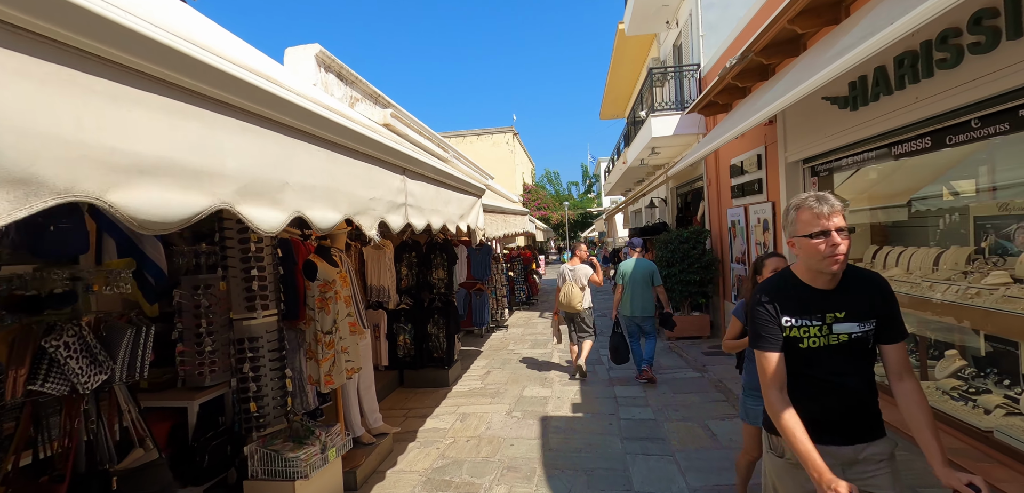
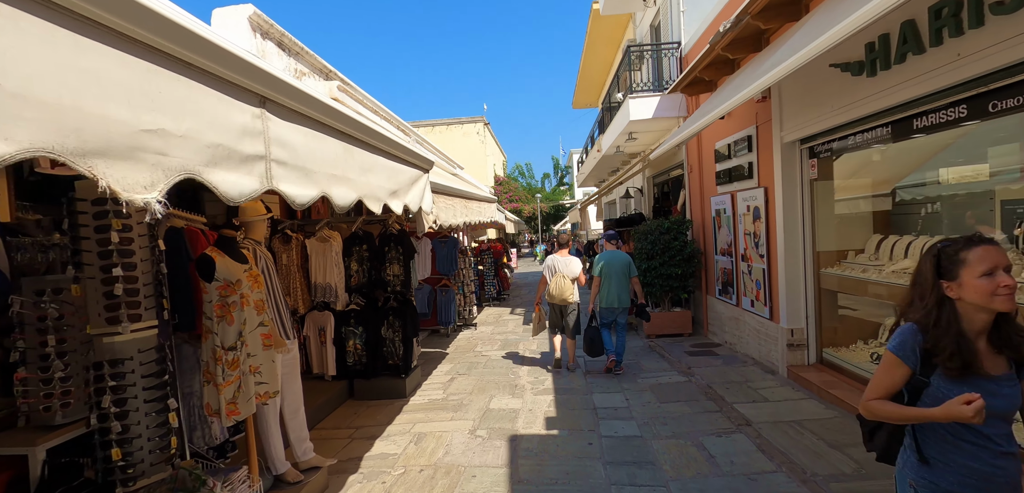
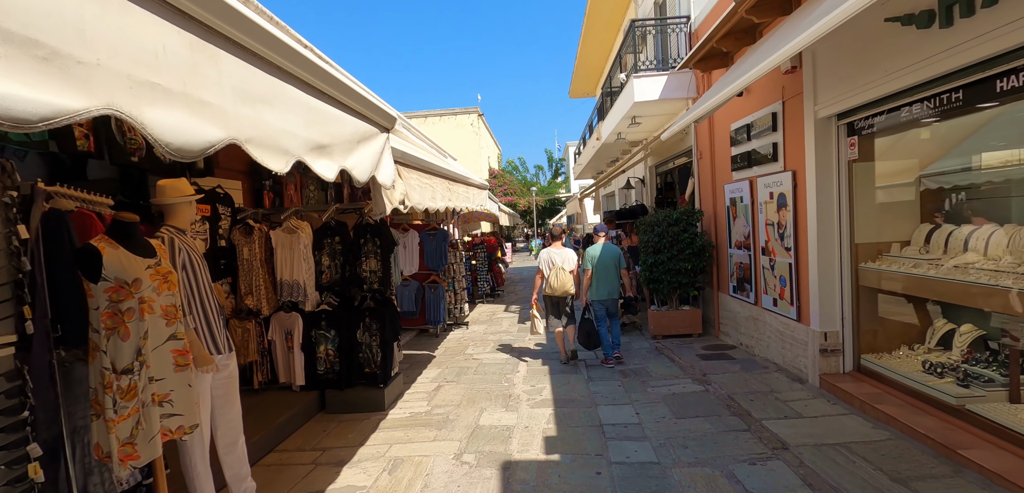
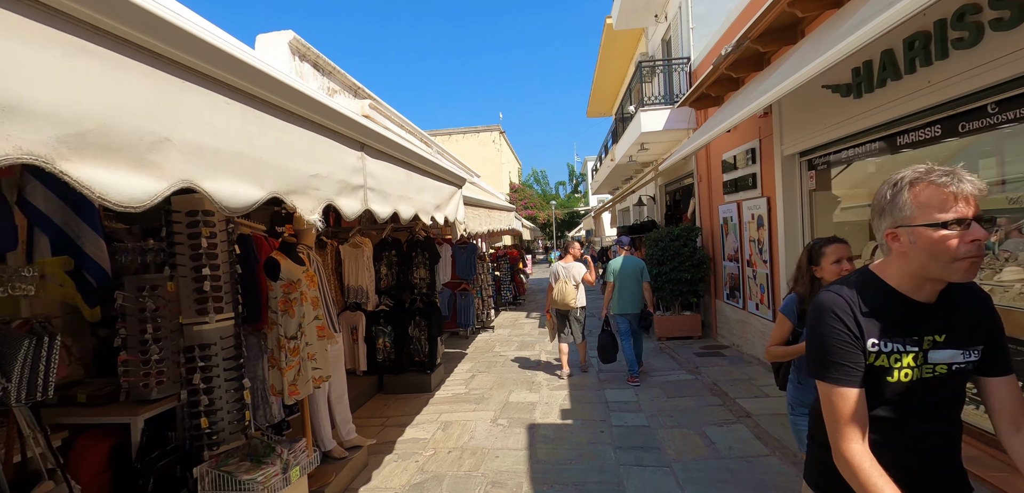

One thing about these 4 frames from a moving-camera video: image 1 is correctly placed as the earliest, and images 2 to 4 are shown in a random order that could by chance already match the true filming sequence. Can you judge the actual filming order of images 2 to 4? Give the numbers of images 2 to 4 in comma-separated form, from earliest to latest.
4, 2, 3
